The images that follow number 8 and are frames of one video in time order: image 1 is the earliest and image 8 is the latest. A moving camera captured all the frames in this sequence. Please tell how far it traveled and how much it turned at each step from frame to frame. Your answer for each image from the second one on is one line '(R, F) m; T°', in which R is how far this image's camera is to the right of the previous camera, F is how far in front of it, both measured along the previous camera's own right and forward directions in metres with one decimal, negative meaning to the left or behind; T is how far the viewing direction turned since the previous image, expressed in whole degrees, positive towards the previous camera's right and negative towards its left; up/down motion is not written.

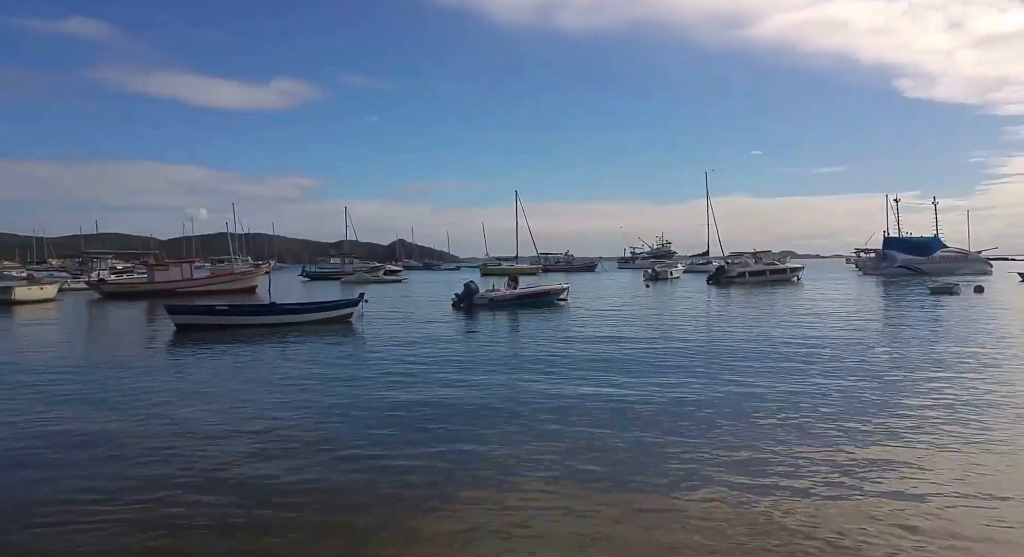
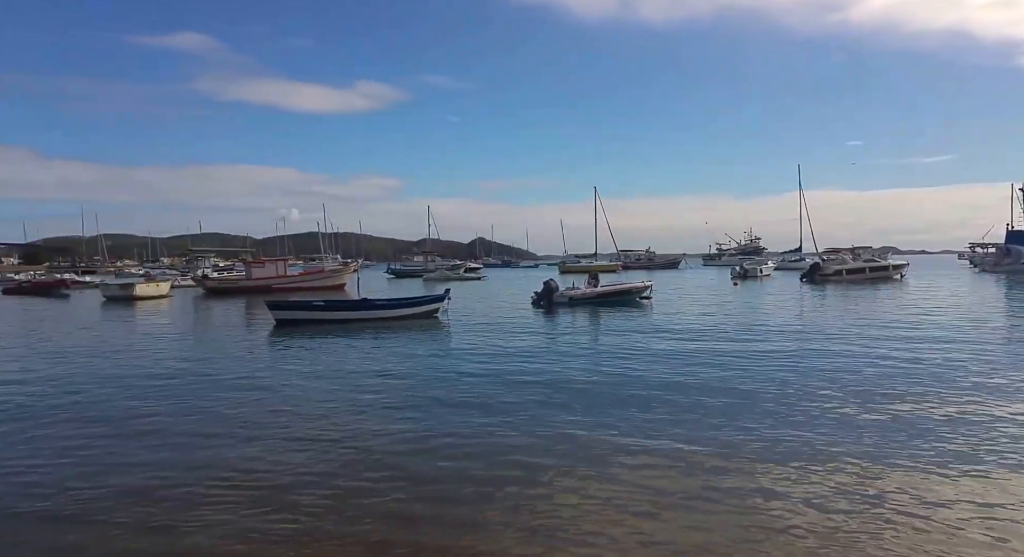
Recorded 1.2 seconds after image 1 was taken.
(-0.2, 0.0) m; -6°
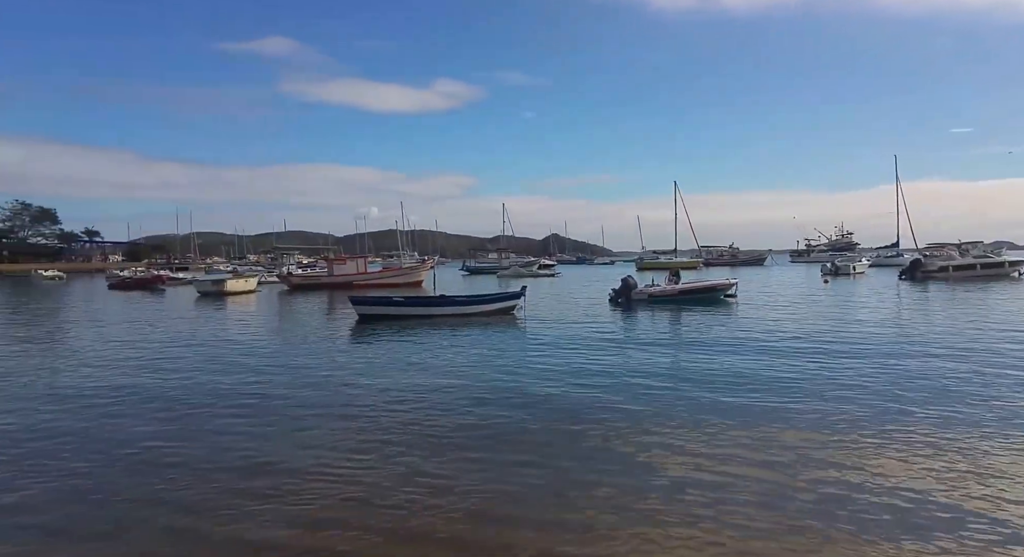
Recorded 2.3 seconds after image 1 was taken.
(-0.1, +0.2) m; -6°
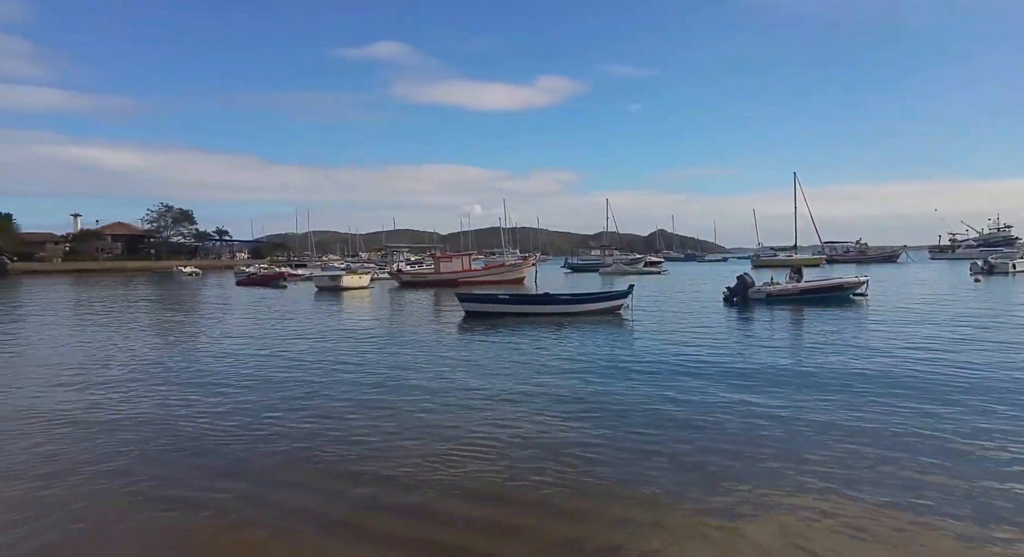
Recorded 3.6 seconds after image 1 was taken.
(-0.3, +0.5) m; -8°
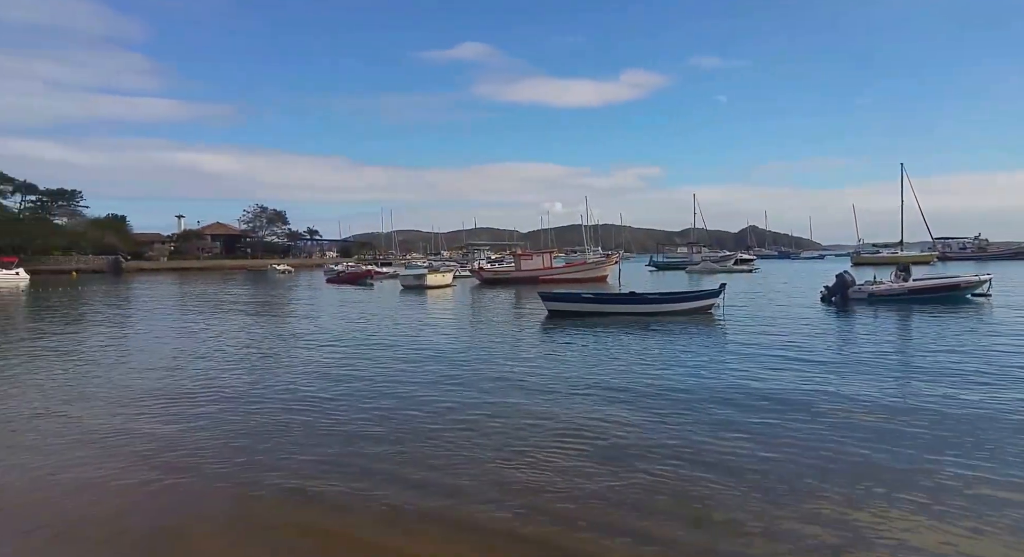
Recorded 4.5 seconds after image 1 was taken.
(-0.1, +0.4) m; -7°
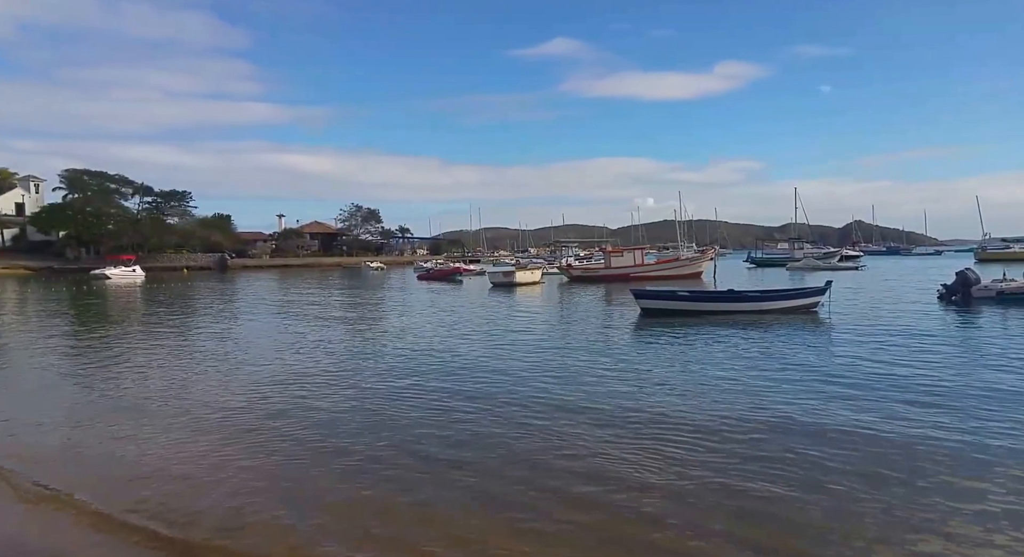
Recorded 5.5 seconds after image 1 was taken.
(-0.1, +0.3) m; -7°
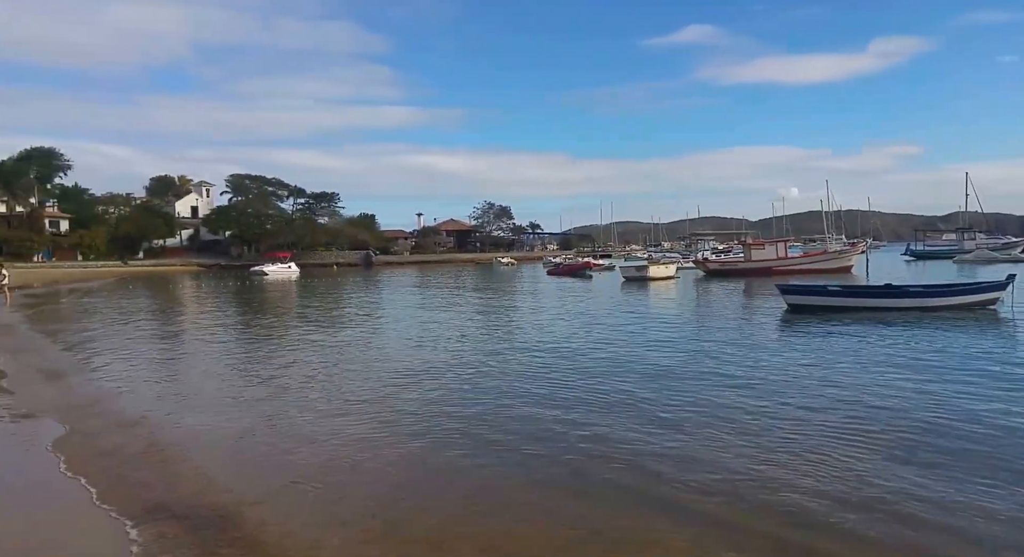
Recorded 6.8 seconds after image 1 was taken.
(-0.2, +0.2) m; -11°
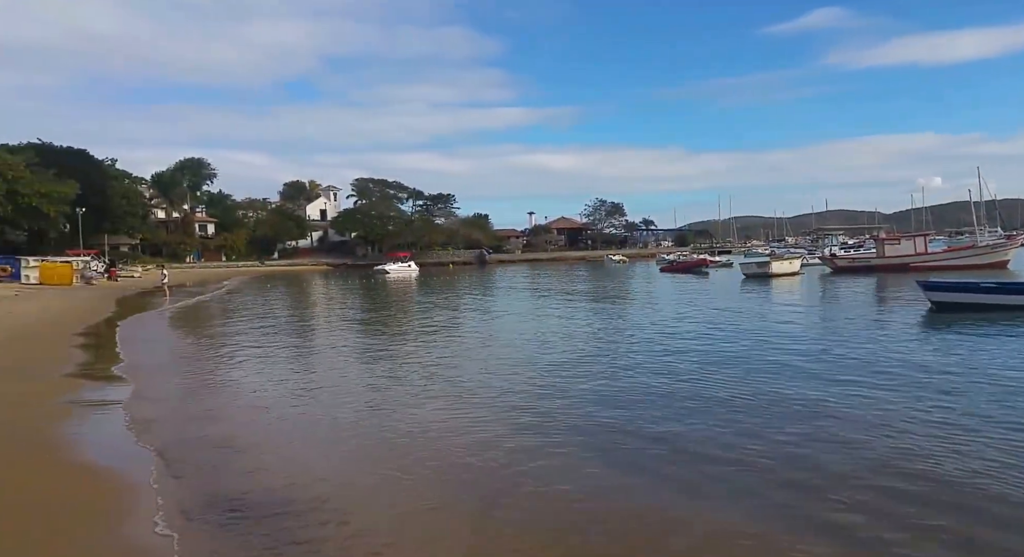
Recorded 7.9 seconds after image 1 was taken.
(+0.1, -0.3) m; -9°
